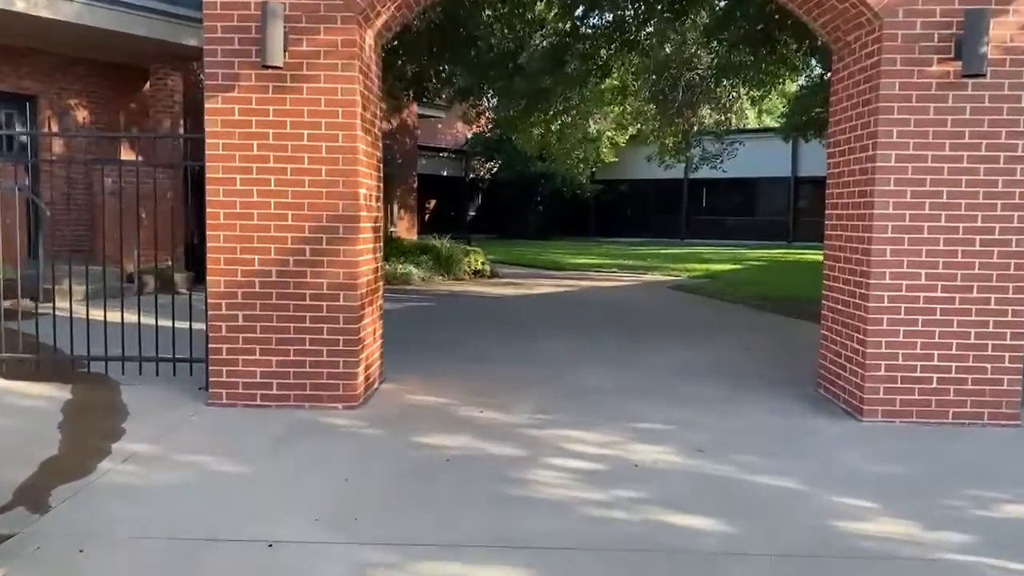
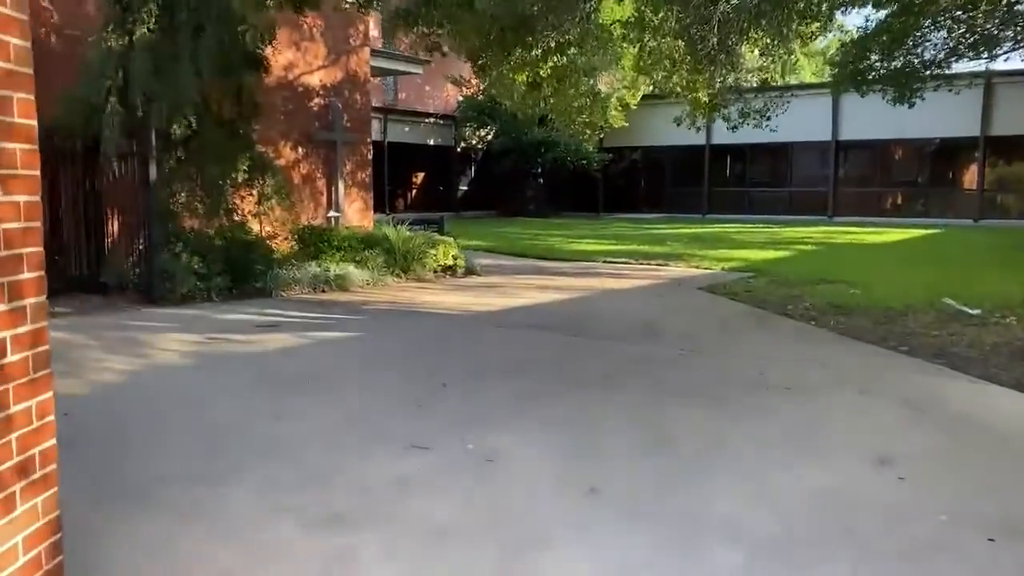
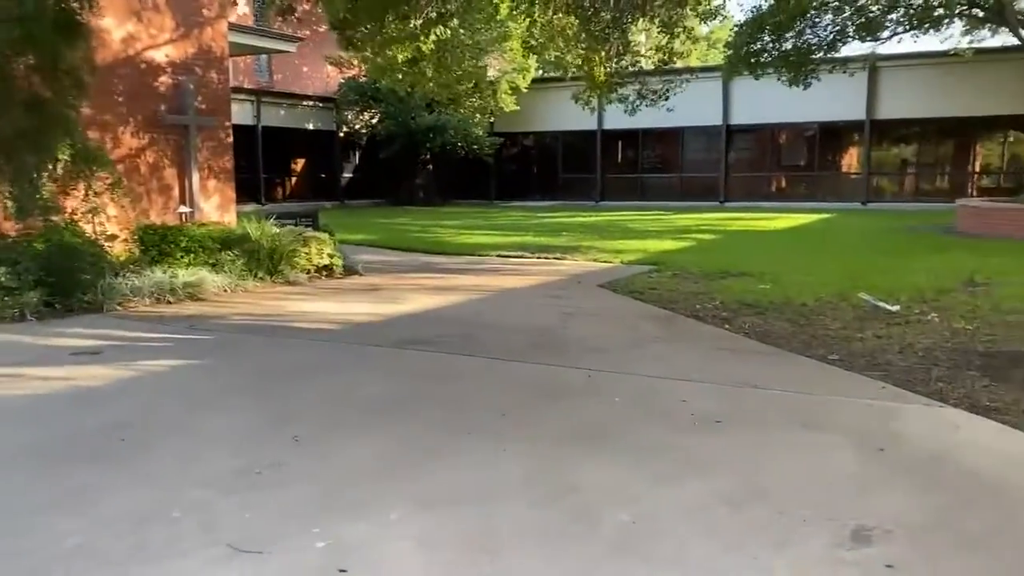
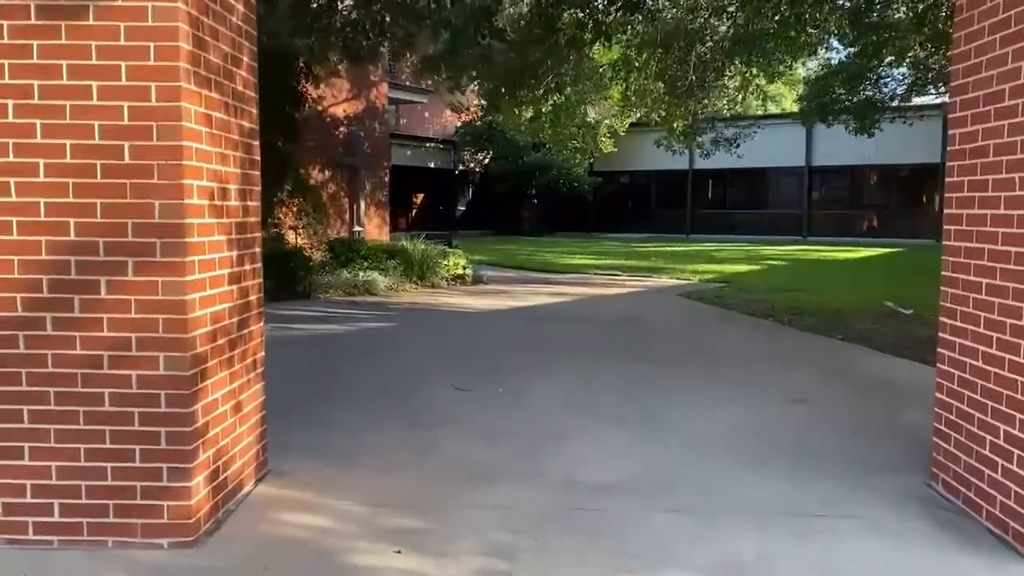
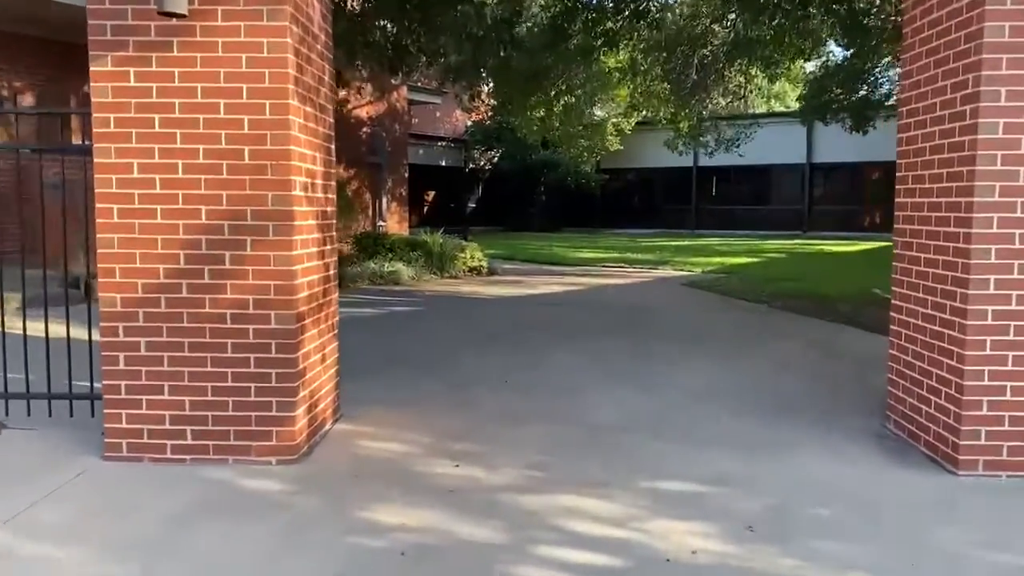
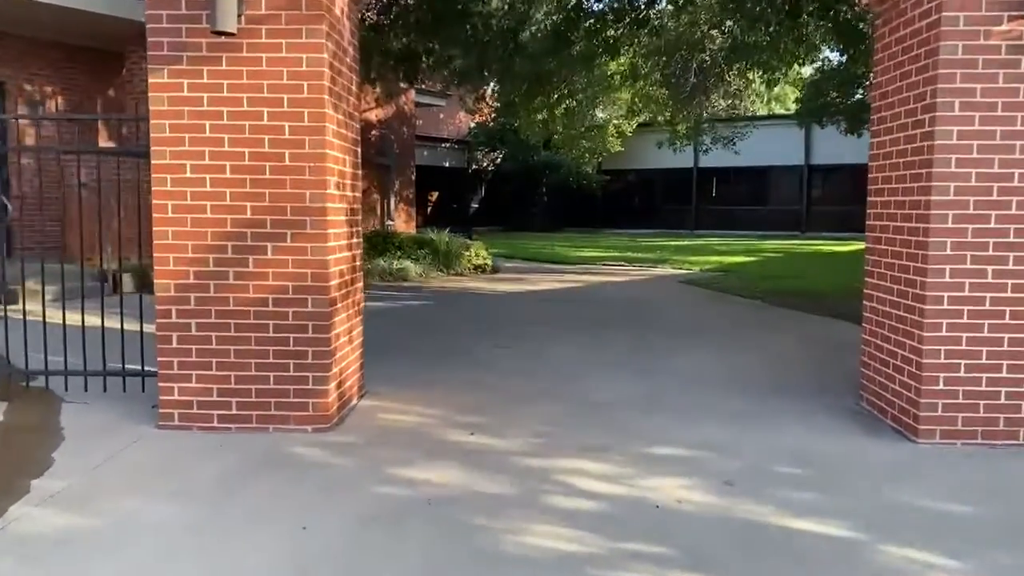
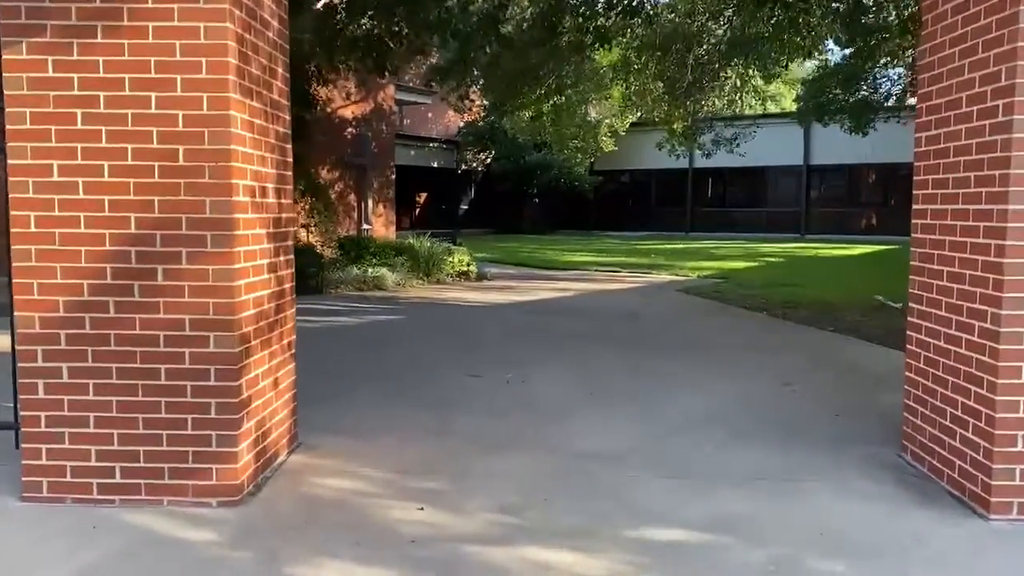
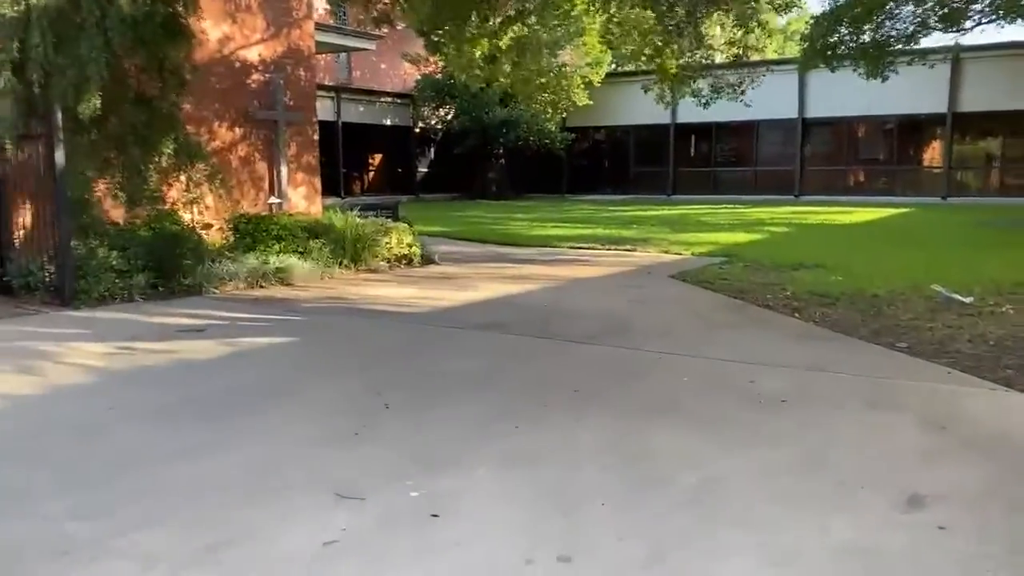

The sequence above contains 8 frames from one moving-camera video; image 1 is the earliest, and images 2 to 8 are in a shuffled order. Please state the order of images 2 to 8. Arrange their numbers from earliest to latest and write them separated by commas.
6, 5, 7, 4, 2, 8, 3
